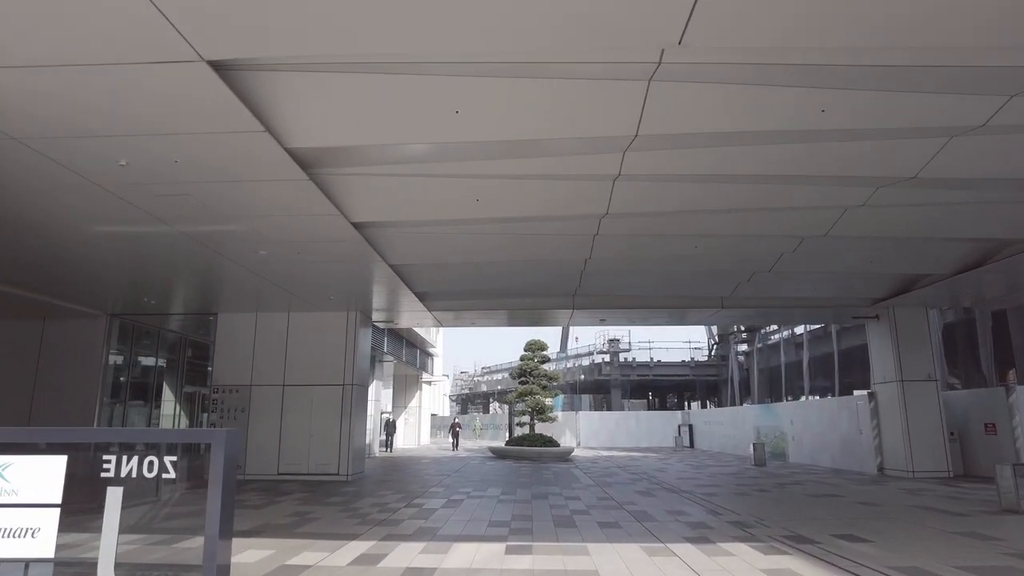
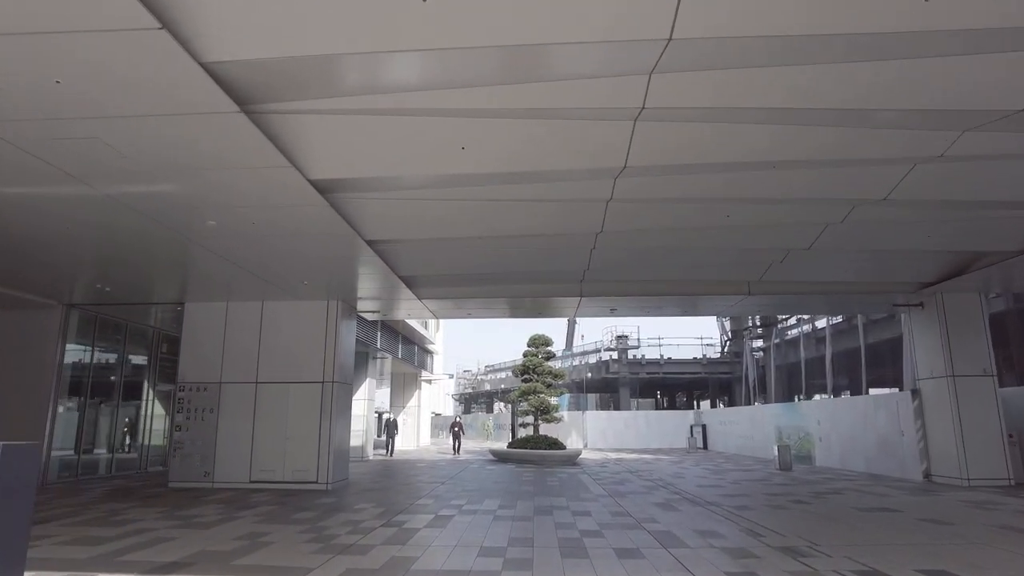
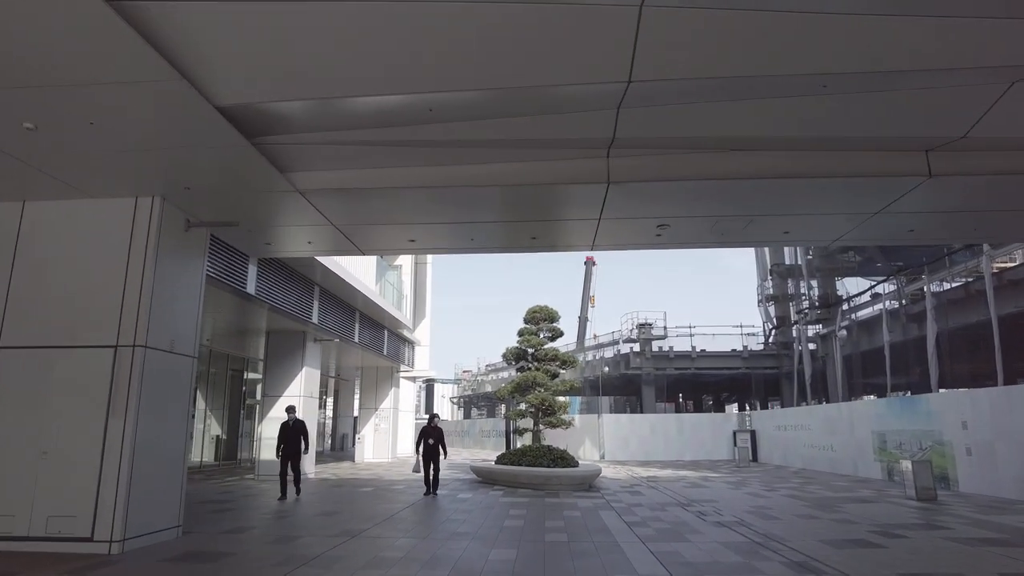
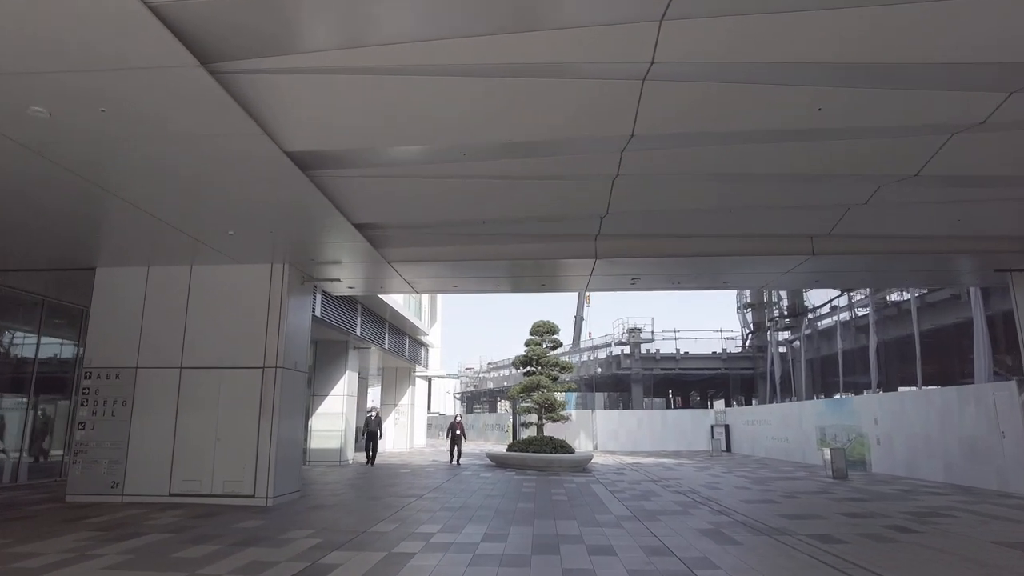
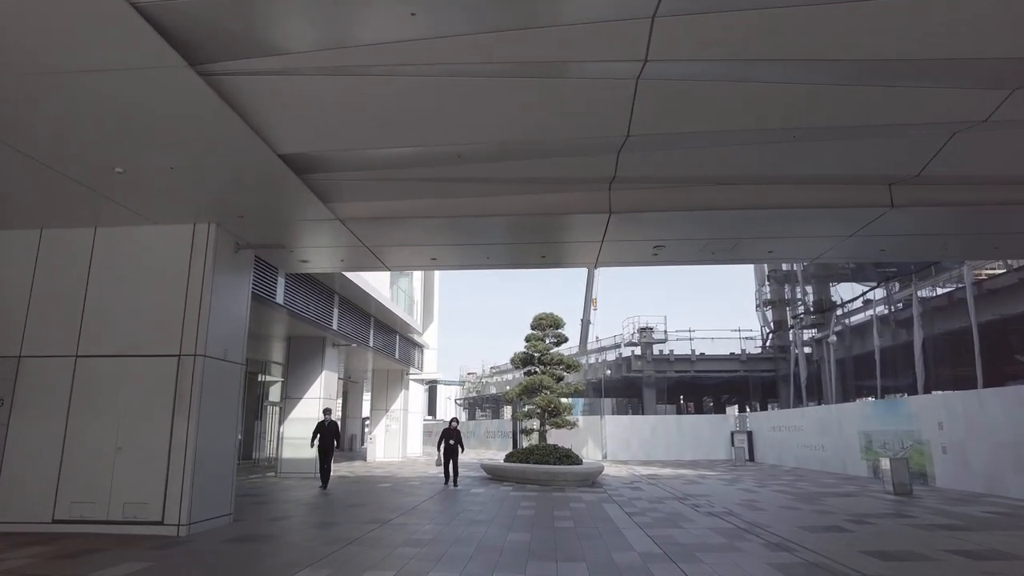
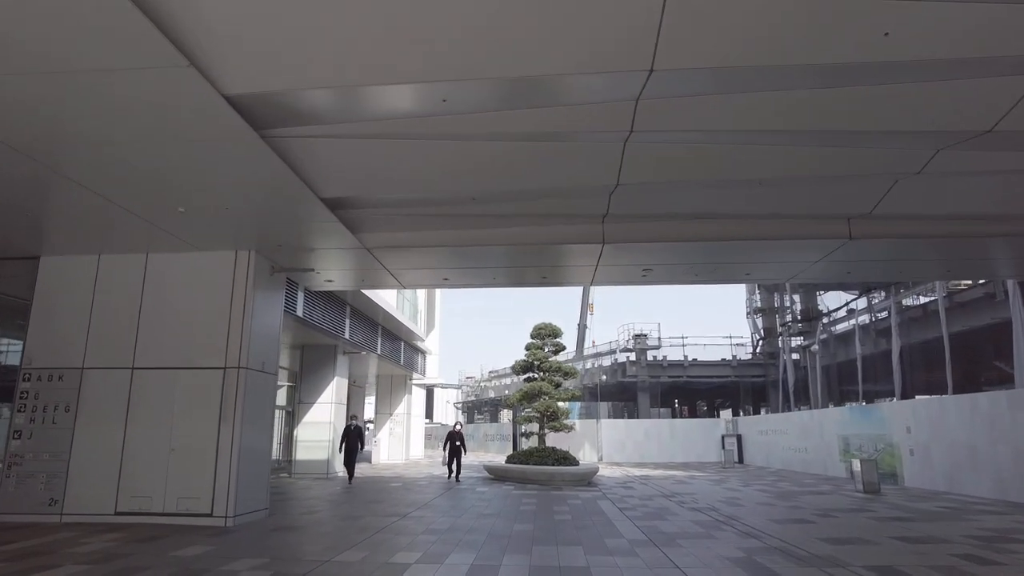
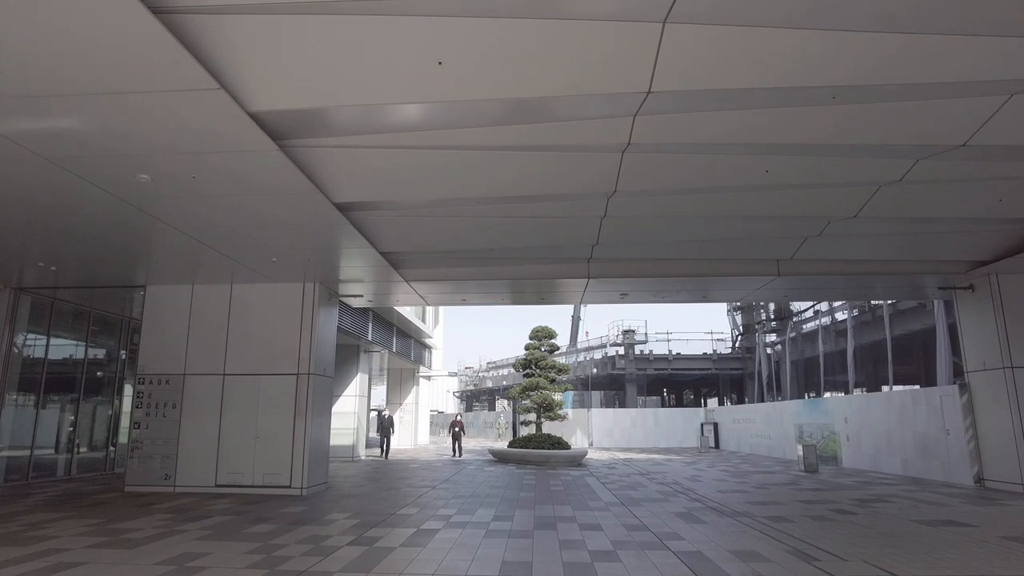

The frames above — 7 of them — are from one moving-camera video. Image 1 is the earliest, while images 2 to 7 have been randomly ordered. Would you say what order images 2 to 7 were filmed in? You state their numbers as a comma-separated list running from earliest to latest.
2, 7, 4, 6, 5, 3
